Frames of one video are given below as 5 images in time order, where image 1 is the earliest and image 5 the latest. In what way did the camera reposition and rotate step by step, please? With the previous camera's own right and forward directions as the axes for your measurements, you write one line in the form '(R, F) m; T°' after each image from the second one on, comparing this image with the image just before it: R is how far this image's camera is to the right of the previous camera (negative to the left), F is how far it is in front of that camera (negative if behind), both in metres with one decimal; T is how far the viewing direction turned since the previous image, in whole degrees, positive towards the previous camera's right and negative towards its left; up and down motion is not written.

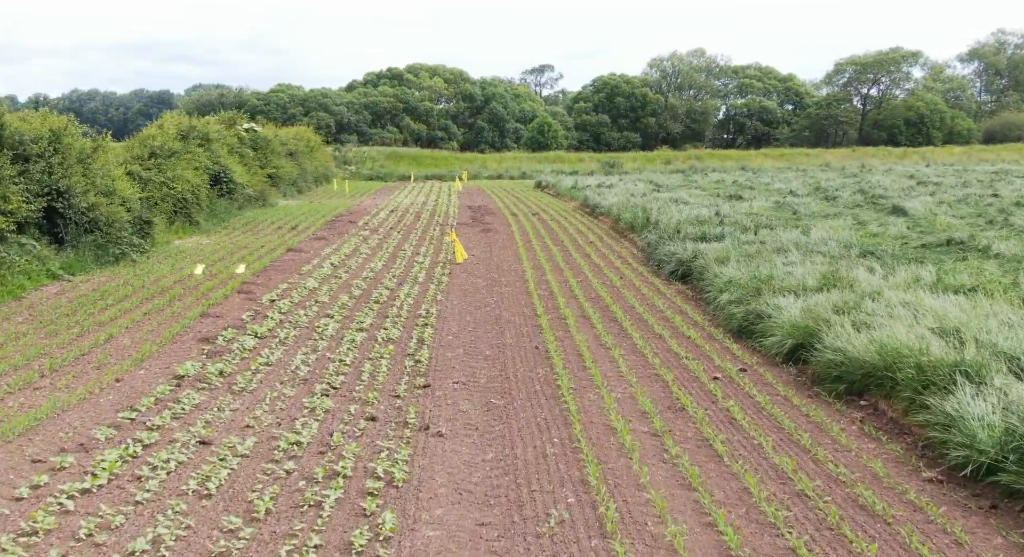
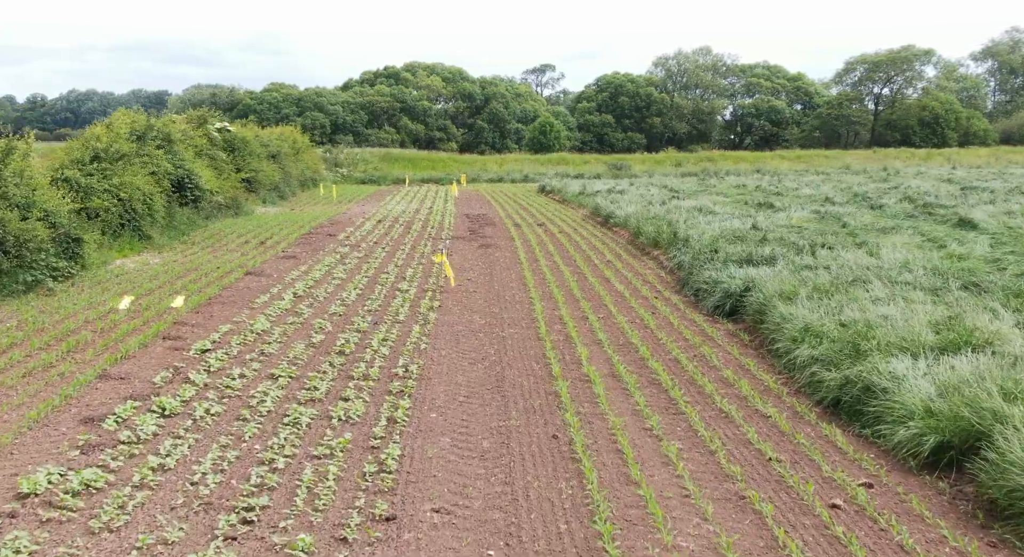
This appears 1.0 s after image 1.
(-0.1, +3.9) m; 0°
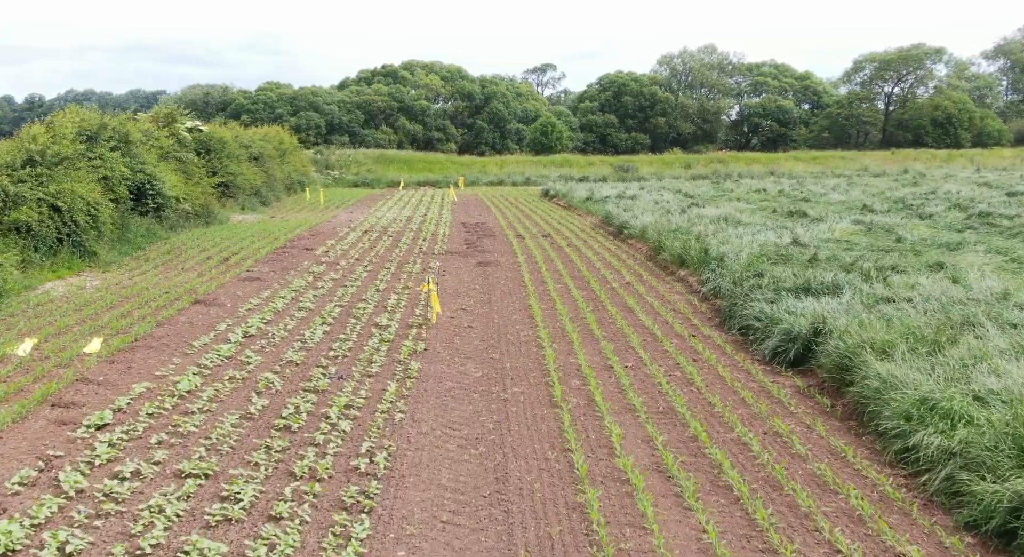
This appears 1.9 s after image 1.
(0.0, +3.3) m; 0°
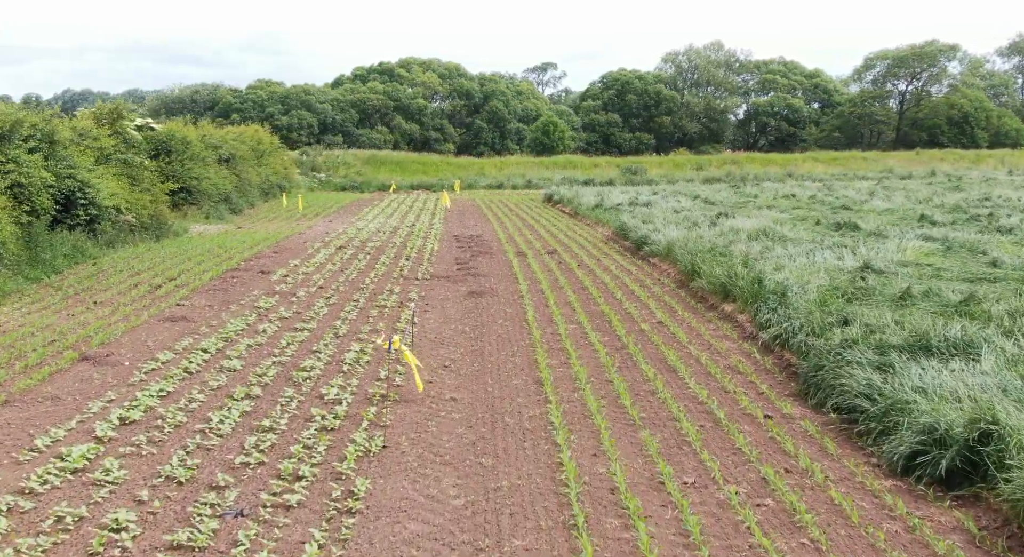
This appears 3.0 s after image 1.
(0.0, +4.2) m; 0°
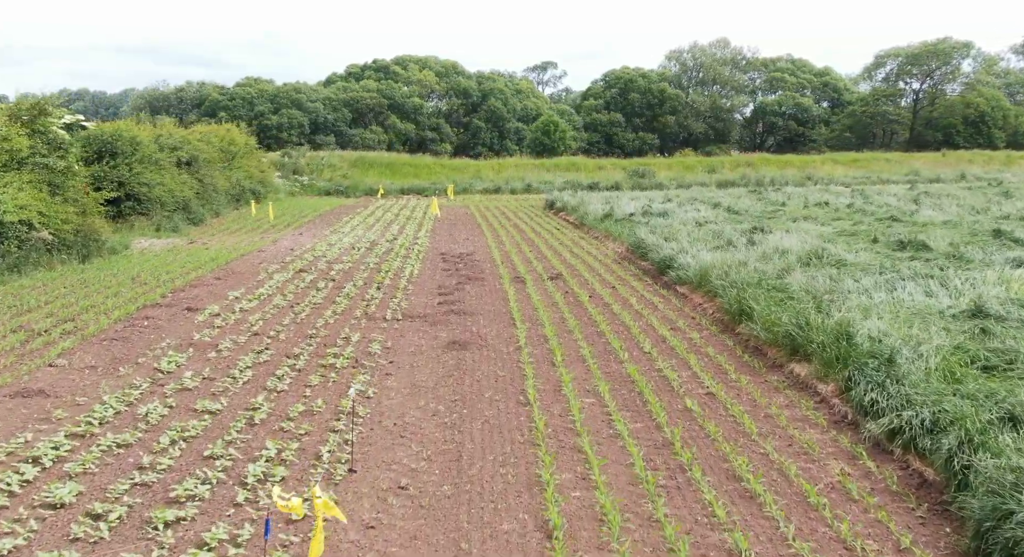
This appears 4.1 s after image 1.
(+0.1, +4.2) m; 0°
